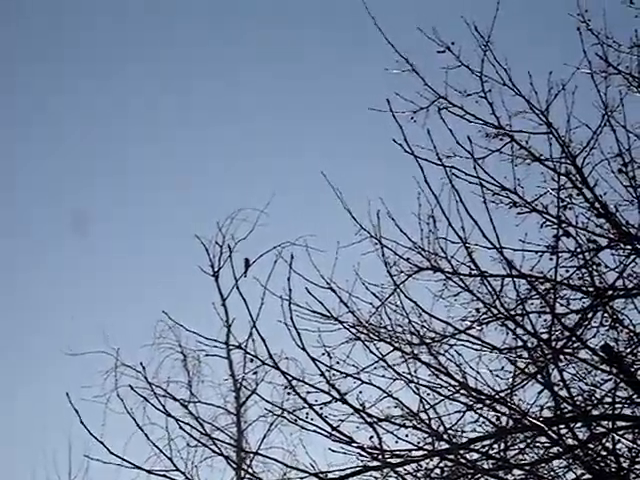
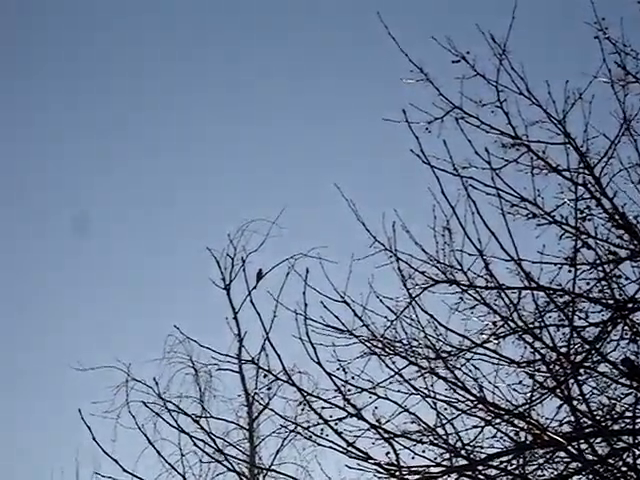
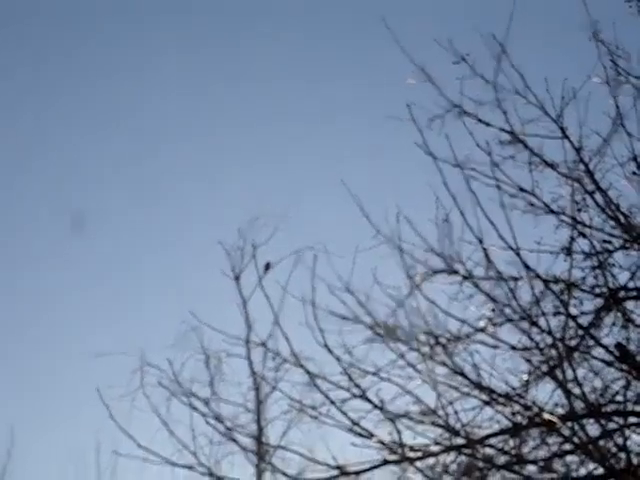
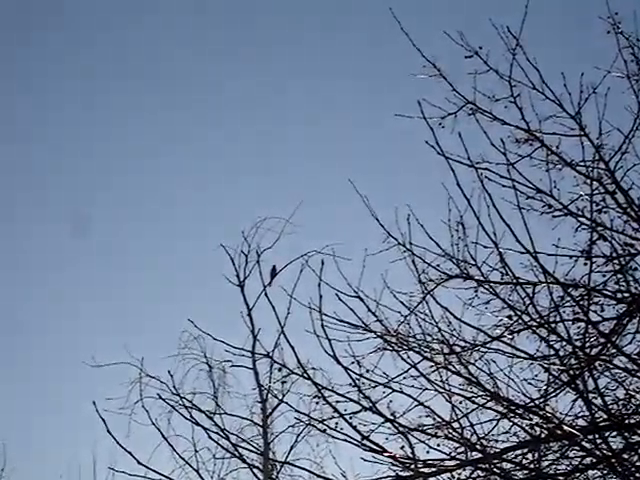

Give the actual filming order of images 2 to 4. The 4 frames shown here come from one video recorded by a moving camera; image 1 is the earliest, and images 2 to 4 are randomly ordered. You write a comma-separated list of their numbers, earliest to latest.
2, 3, 4
